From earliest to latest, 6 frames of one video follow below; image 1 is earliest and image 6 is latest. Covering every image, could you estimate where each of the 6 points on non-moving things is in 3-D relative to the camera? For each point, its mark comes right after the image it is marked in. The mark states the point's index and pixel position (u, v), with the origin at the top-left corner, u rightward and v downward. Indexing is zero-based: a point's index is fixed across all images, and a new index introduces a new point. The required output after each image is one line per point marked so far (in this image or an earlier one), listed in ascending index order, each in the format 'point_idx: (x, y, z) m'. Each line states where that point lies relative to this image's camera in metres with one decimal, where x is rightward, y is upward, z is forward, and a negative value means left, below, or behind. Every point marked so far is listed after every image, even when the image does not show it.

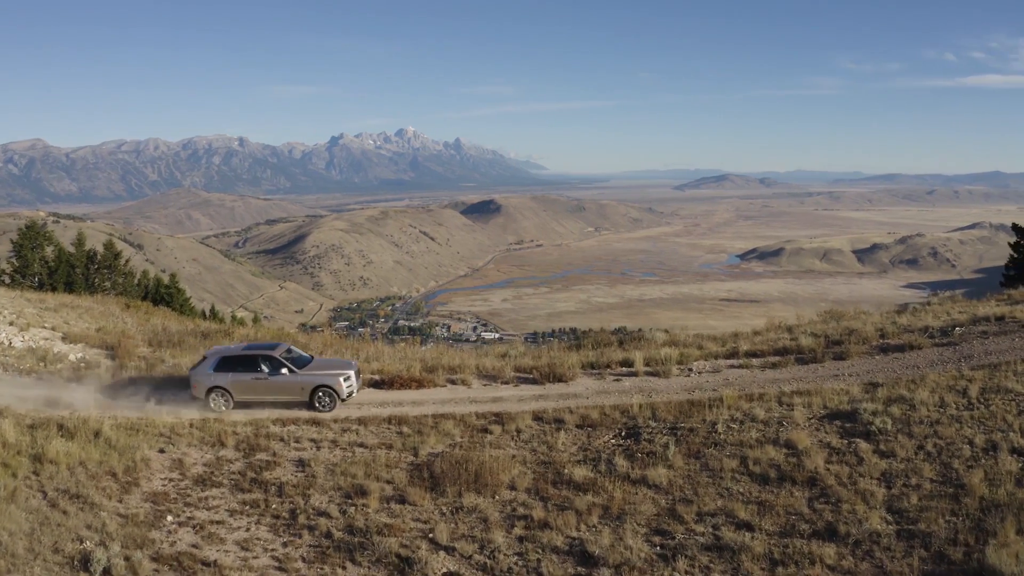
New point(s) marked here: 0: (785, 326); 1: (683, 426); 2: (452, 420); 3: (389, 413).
0: (+6.2, -0.9, +14.1) m
1: (+2.4, -1.9, +8.7) m
2: (-1.0, -2.3, +11.1) m
3: (-2.2, -2.3, +12.0) m
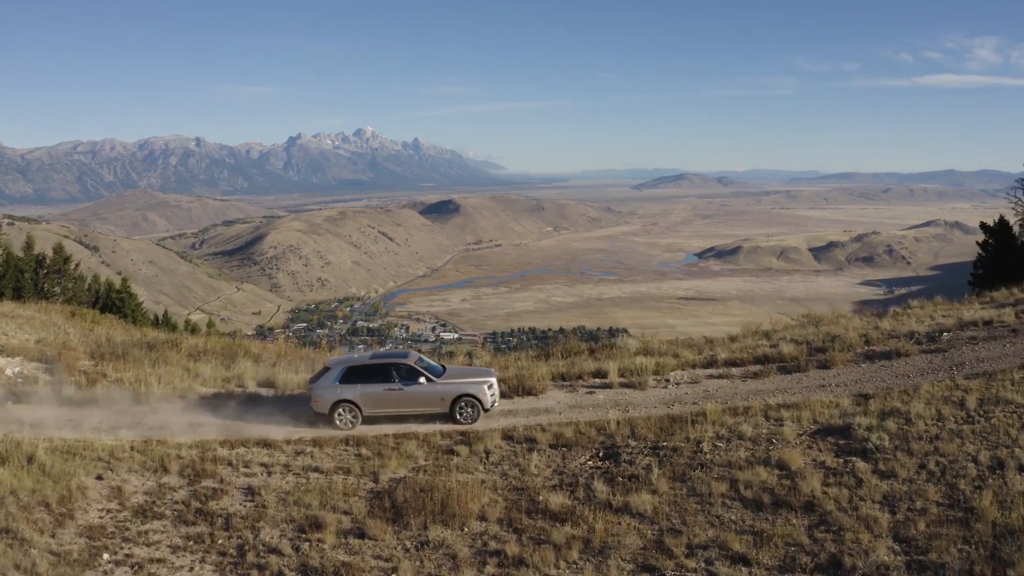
0: (+5.5, -1.0, +13.7) m
1: (+2.0, -2.0, +8.1) m
2: (-1.5, -2.5, +10.3) m
3: (-2.8, -2.5, +11.1) m
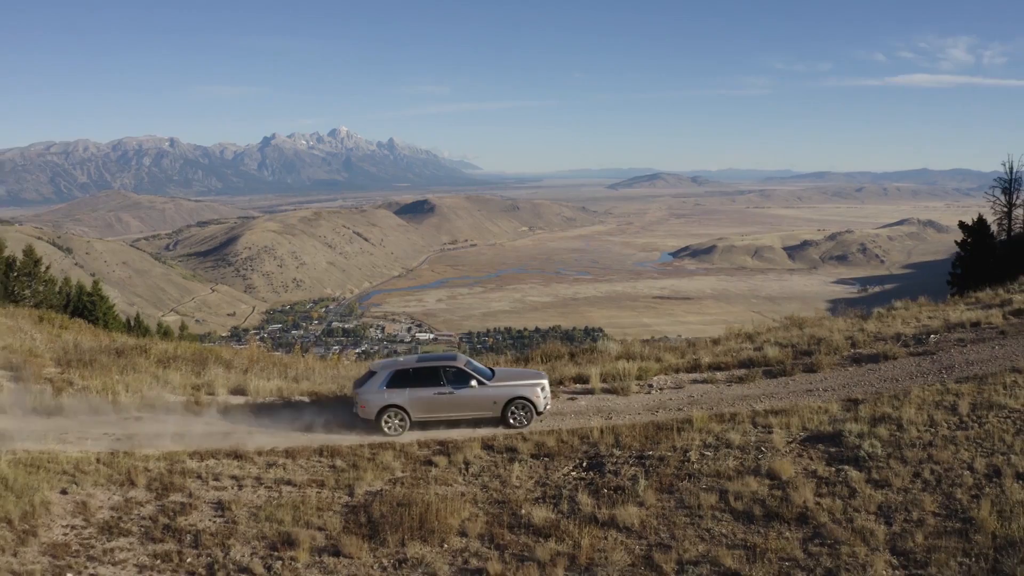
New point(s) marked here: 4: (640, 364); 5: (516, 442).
0: (+5.0, -1.0, +13.6) m
1: (+1.7, -2.0, +7.9) m
2: (-1.9, -2.5, +9.9) m
3: (-3.2, -2.6, +10.7) m
4: (+2.4, -1.4, +11.8) m
5: (+0.1, -2.2, +9.0) m
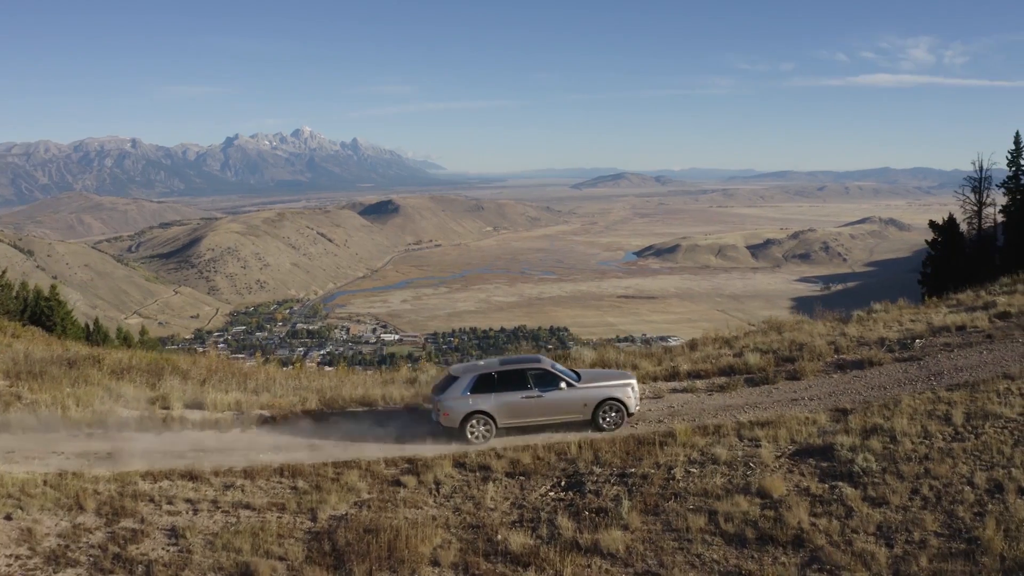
0: (+4.4, -1.0, +13.3) m
1: (+1.4, -2.1, +7.4) m
2: (-2.3, -2.7, +9.3) m
3: (-3.6, -2.7, +10.0) m
4: (+1.8, -1.5, +11.4) m
5: (-0.3, -2.3, +8.5) m
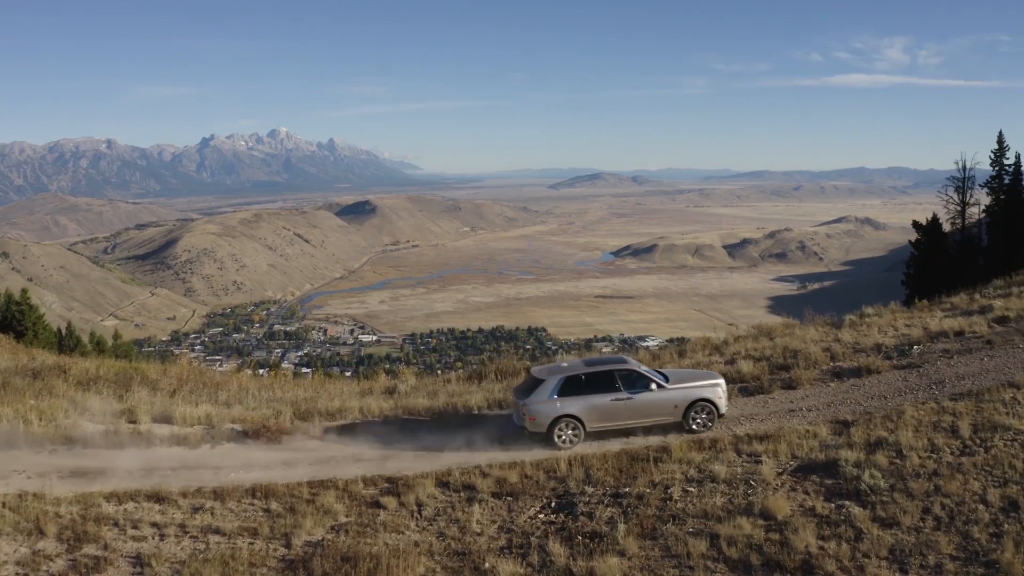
0: (+4.0, -1.1, +13.0) m
1: (+1.3, -2.2, +7.0) m
2: (-2.5, -2.8, +8.8) m
3: (-3.8, -2.9, +9.4) m
4: (+1.6, -1.6, +11.0) m
5: (-0.5, -2.4, +8.0) m
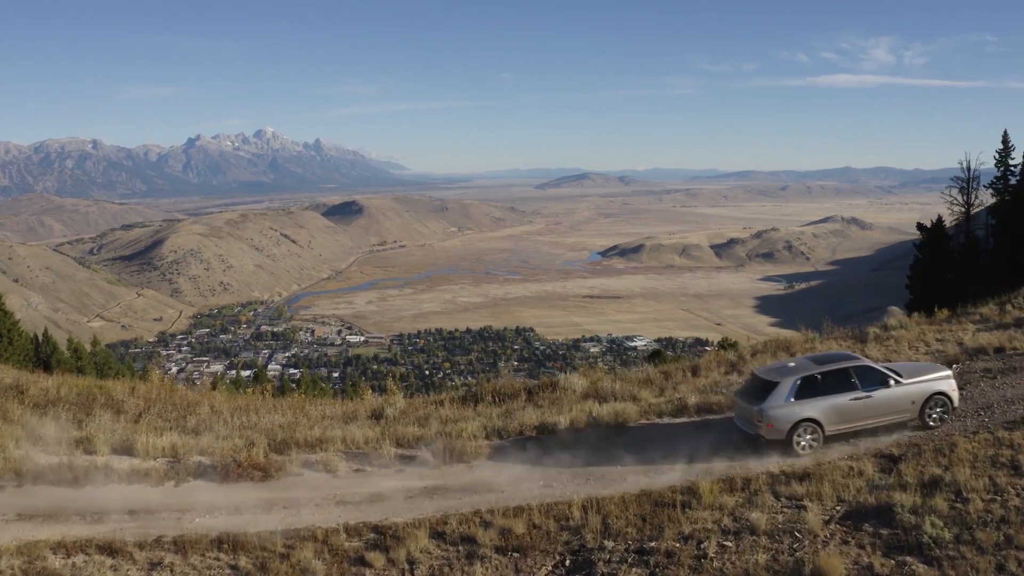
0: (+3.9, -1.2, +12.4) m
1: (+1.3, -2.4, +6.3) m
2: (-2.5, -3.0, +8.0) m
3: (-3.9, -3.0, +8.6) m
4: (+1.5, -1.7, +10.3) m
5: (-0.5, -2.6, +7.3) m
